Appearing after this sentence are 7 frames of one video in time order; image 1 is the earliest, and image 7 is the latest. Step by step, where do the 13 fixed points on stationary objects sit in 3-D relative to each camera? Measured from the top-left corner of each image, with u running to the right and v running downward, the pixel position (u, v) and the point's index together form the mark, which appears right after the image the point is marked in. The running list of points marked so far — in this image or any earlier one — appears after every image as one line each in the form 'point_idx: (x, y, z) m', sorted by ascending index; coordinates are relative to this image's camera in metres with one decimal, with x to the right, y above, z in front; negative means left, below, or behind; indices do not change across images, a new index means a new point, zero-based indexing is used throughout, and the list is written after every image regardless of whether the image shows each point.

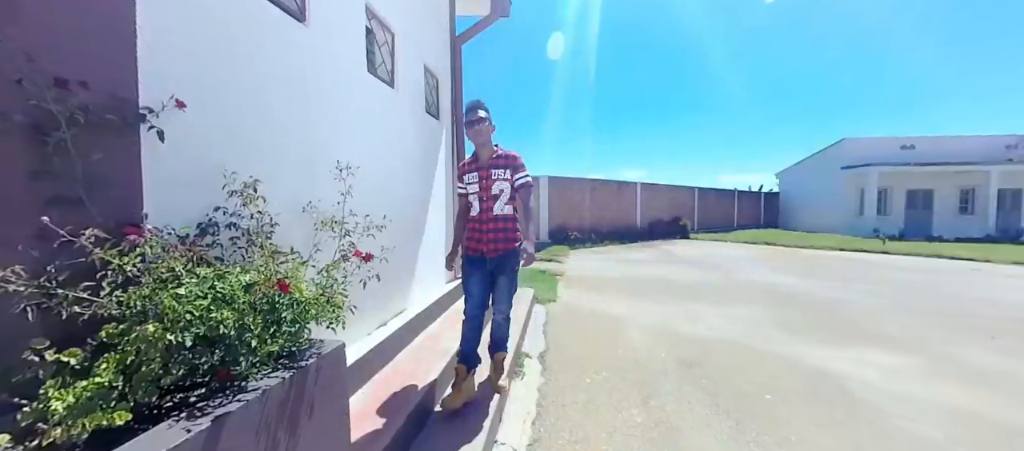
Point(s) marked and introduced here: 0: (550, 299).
0: (+0.6, -1.2, +5.4) m
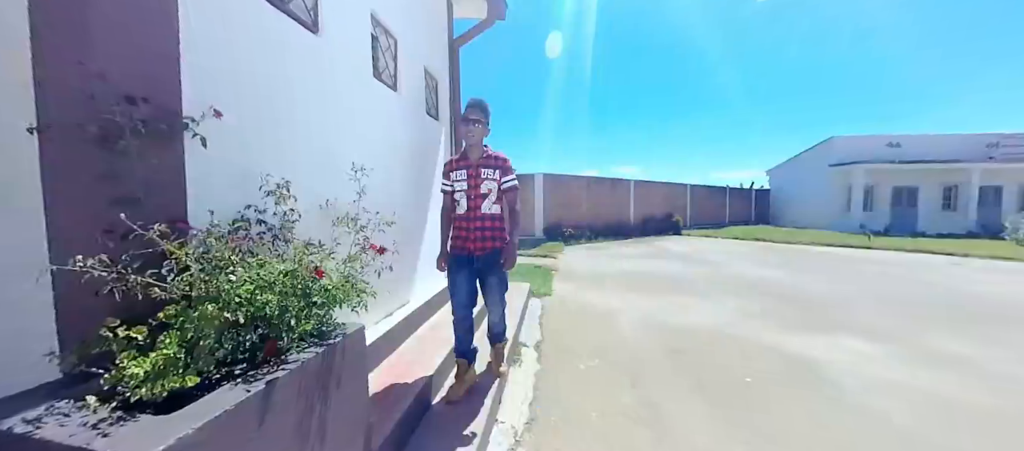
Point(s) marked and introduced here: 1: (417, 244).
0: (+0.6, -1.2, +5.6) m
1: (-1.1, -0.2, +3.4) m
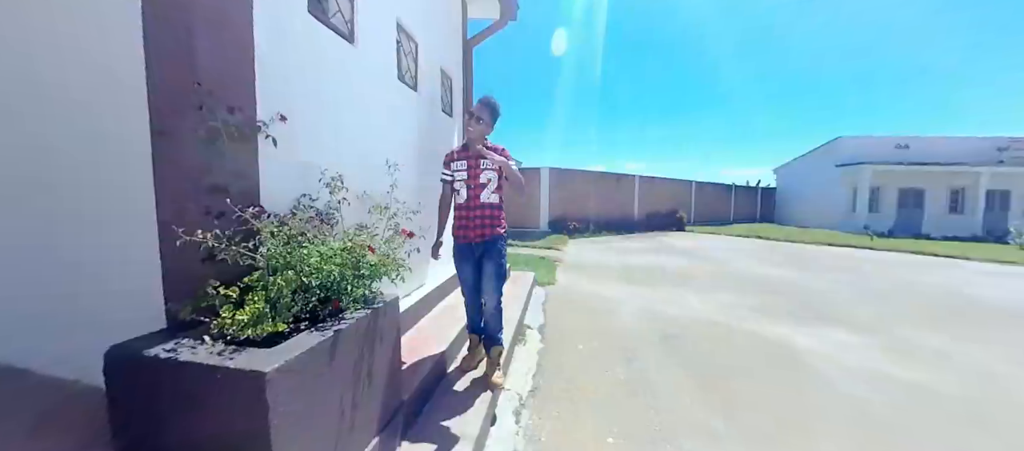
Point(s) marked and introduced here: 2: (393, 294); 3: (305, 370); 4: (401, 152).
0: (+0.7, -1.0, +5.9) m
1: (-1.0, -0.1, +3.7) m
2: (-0.7, -0.4, +1.8) m
3: (-0.7, -0.5, +1.1) m
4: (-1.0, +0.7, +2.9) m
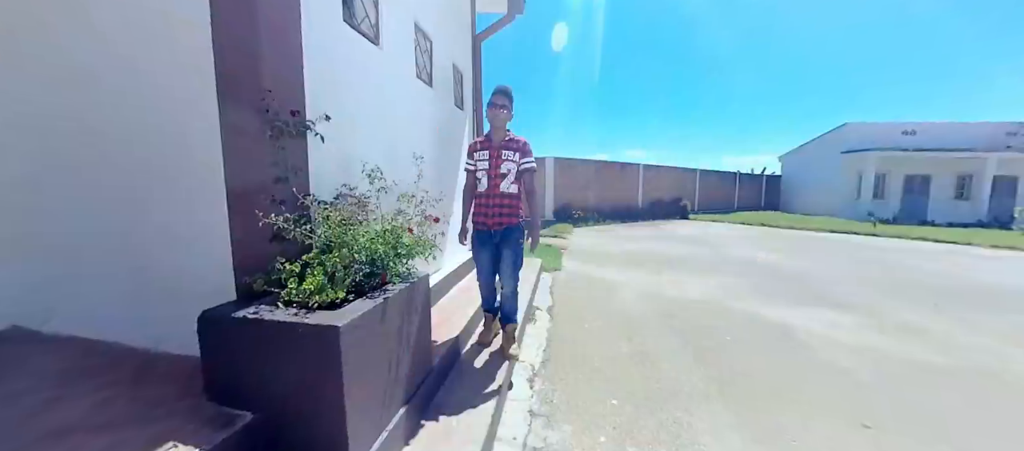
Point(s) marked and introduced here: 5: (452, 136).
0: (+0.8, -0.8, +6.1) m
1: (-0.9, +0.1, +3.9) m
2: (-0.6, -0.3, +2.0) m
3: (-0.6, -0.4, +1.4) m
4: (-0.9, +0.8, +3.1) m
5: (-0.8, +1.2, +4.0) m
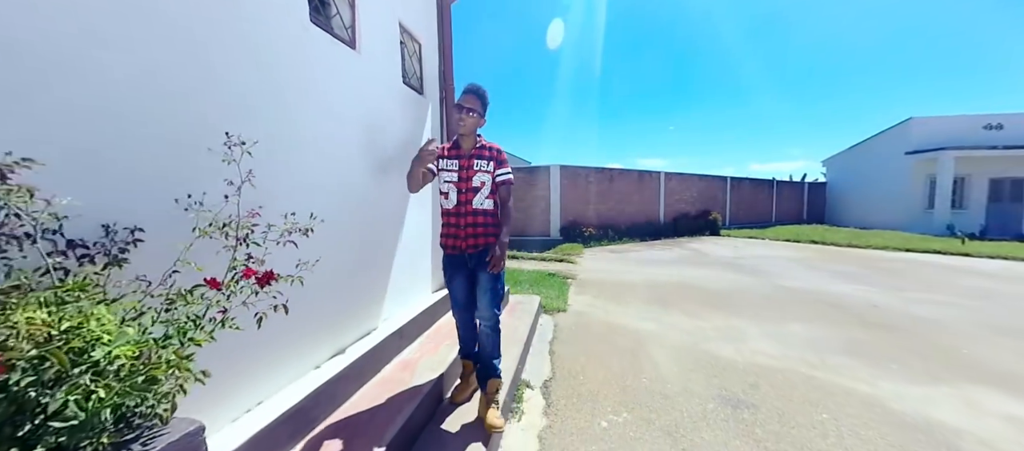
0: (+0.8, -1.2, +4.8) m
1: (-1.0, -0.2, +2.8) m
2: (-0.8, -0.5, +0.8) m
3: (-0.9, -0.6, +0.2) m
4: (-1.1, +0.6, +2.0) m
5: (-1.0, +0.9, +2.9) m
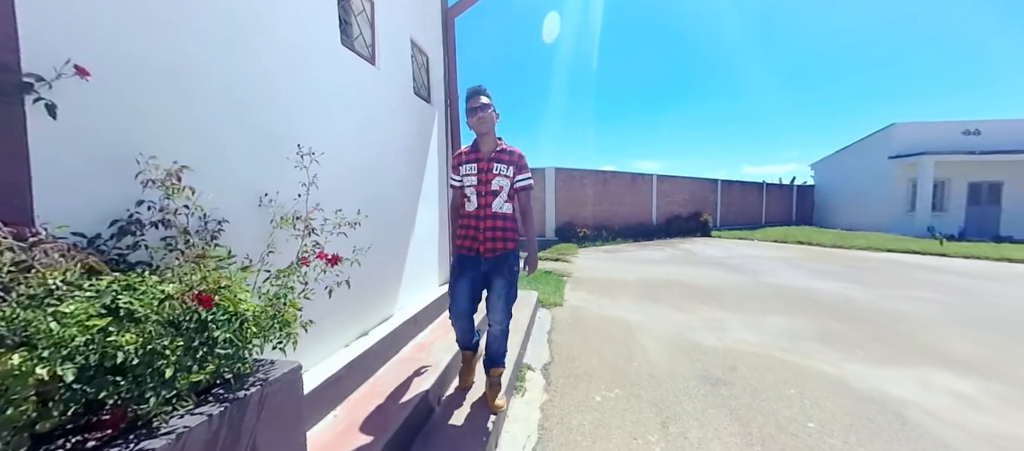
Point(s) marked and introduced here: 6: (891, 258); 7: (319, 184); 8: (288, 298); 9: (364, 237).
0: (+0.8, -1.2, +5.1) m
1: (-1.0, -0.2, +3.0) m
2: (-0.8, -0.5, +1.1) m
3: (-0.9, -0.6, +0.5) m
4: (-1.1, +0.6, +2.3) m
5: (-0.9, +0.9, +3.2) m
6: (+11.0, -1.0, +9.2) m
7: (-1.1, +0.2, +1.8) m
8: (-0.8, -0.3, +1.1) m
9: (-1.1, -0.1, +2.3) m
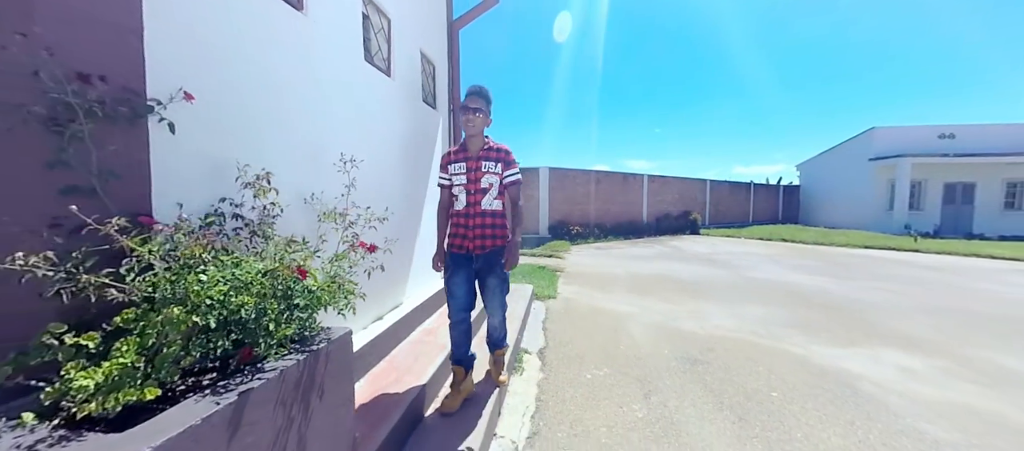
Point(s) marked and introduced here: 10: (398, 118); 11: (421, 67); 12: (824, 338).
0: (+0.8, -1.1, +5.4) m
1: (-1.0, -0.2, +3.3) m
2: (-0.7, -0.4, +1.4) m
3: (-0.8, -0.5, +0.7) m
4: (-1.1, +0.6, +2.5) m
5: (-0.9, +0.9, +3.5) m
6: (+10.9, -0.9, +9.7) m
7: (-1.1, +0.3, +2.1) m
8: (-0.8, -0.2, +1.4) m
9: (-1.1, -0.1, +2.6) m
10: (-1.0, +1.0, +2.9) m
11: (-0.9, +1.7, +3.5) m
12: (+3.6, -1.5, +3.5) m
